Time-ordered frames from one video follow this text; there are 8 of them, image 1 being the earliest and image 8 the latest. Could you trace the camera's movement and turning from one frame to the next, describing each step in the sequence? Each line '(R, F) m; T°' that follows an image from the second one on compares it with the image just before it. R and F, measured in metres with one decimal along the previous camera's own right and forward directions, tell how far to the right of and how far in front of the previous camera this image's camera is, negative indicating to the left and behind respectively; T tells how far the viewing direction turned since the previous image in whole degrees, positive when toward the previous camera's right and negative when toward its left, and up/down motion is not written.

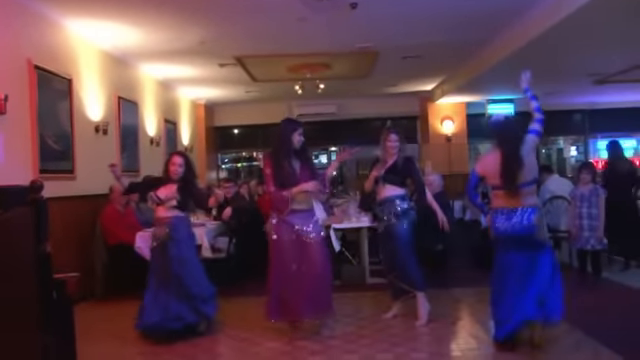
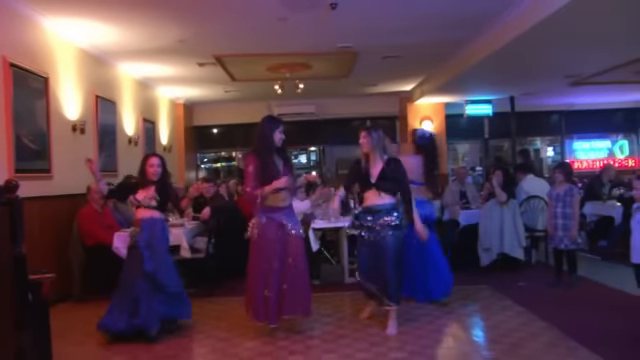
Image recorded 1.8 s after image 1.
(+0.3, 0.0) m; 0°
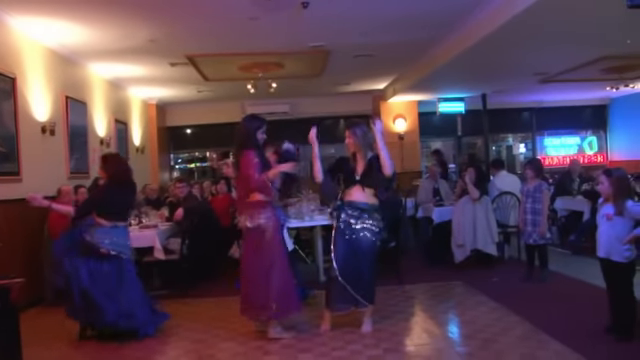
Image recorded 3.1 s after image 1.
(0.0, 0.0) m; +2°
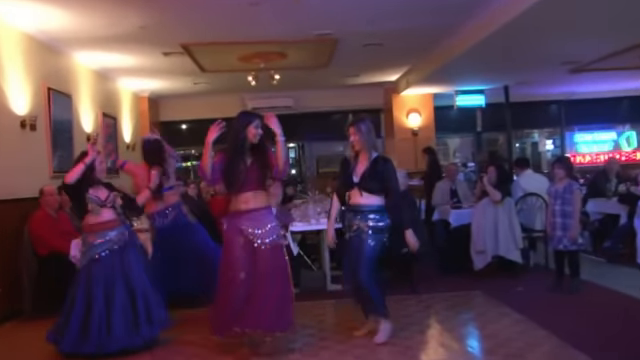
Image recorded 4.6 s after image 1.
(0.0, +0.6) m; 0°
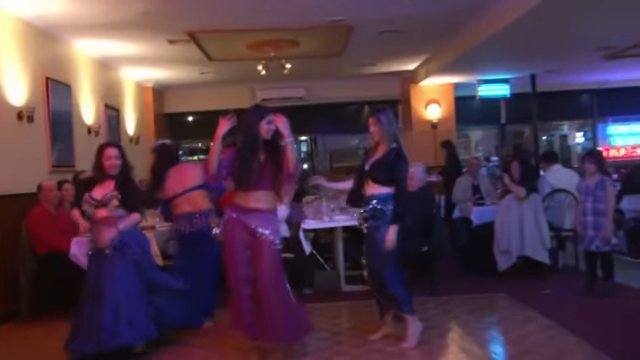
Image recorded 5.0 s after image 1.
(0.0, +0.4) m; -1°
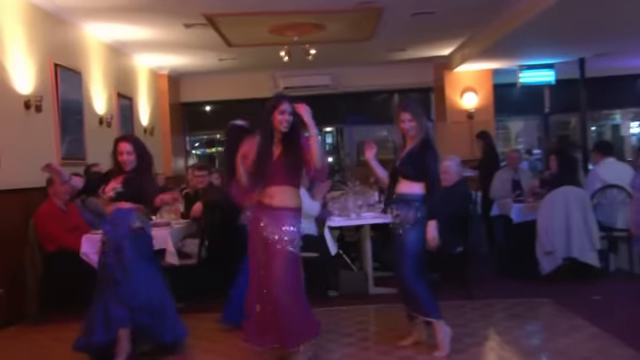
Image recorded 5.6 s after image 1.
(0.0, +0.4) m; -2°
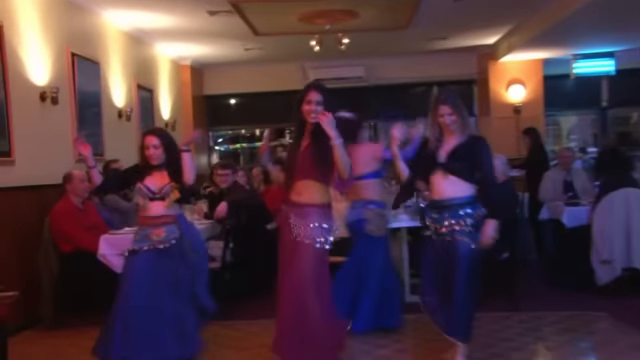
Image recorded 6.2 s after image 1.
(0.0, +0.4) m; -3°
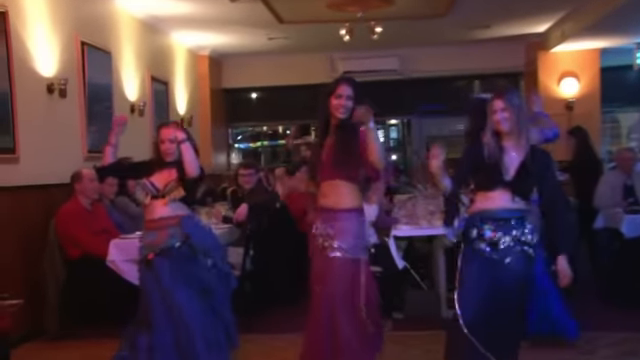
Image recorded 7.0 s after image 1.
(0.0, +0.5) m; -3°
